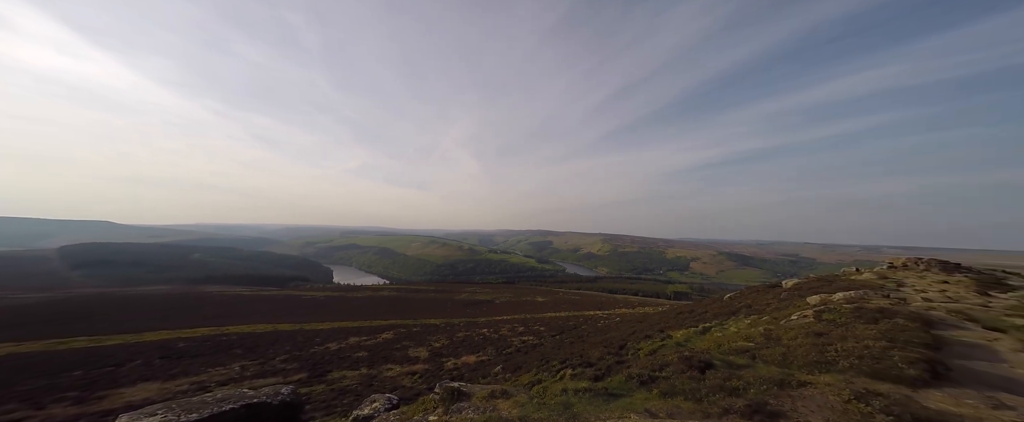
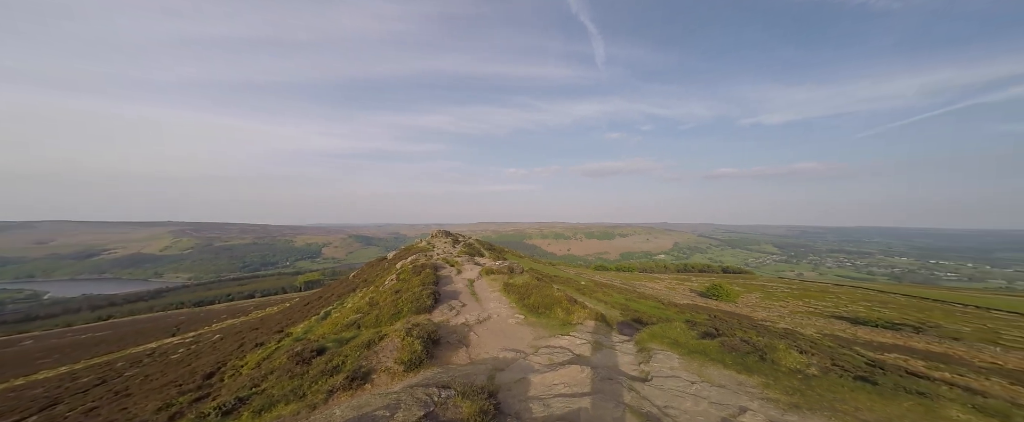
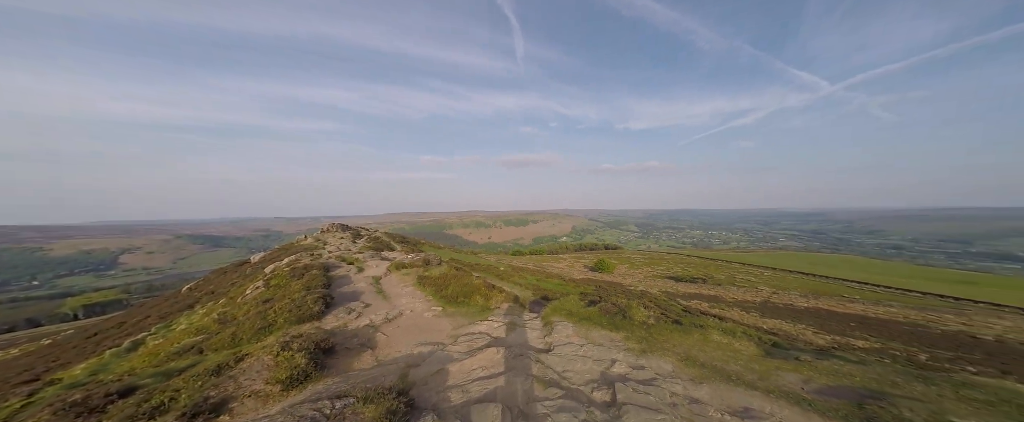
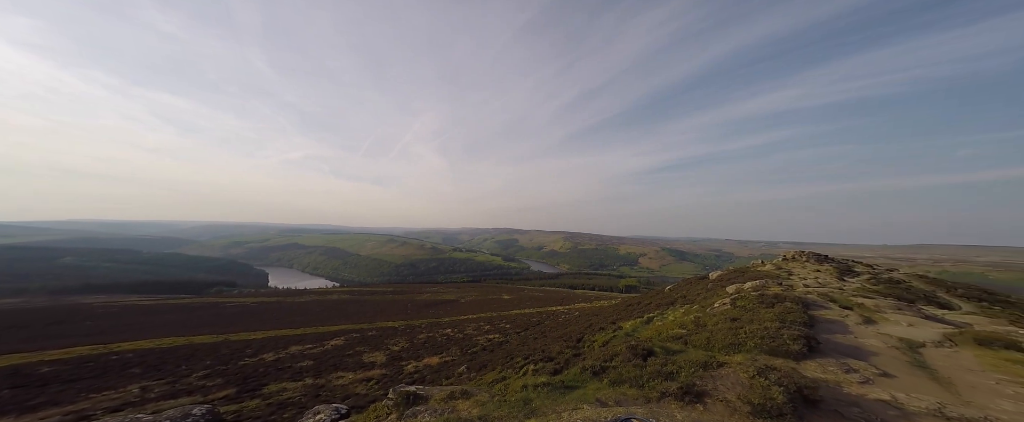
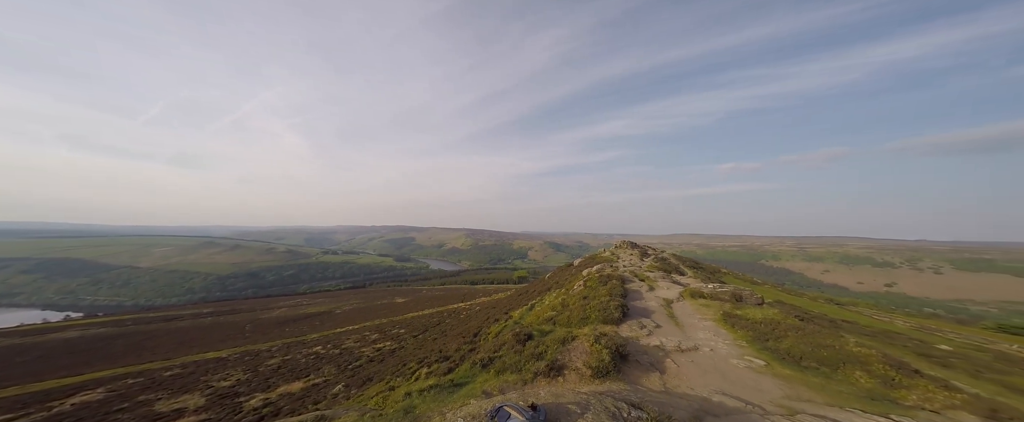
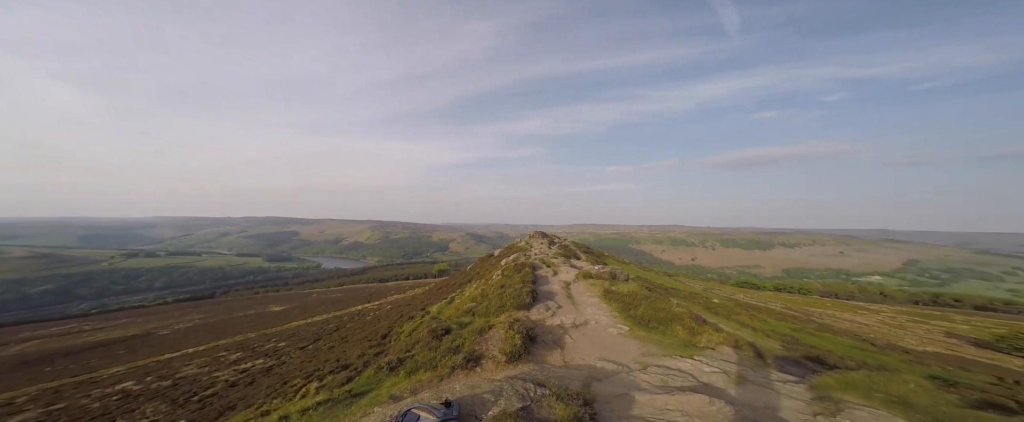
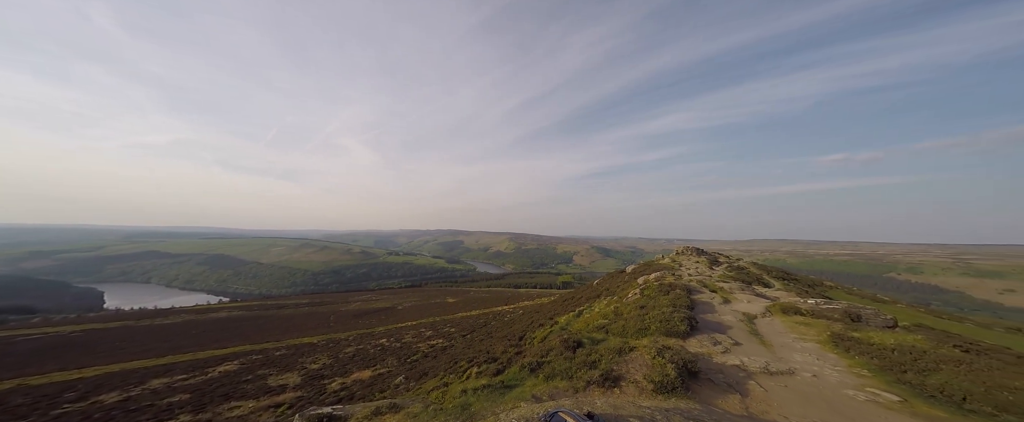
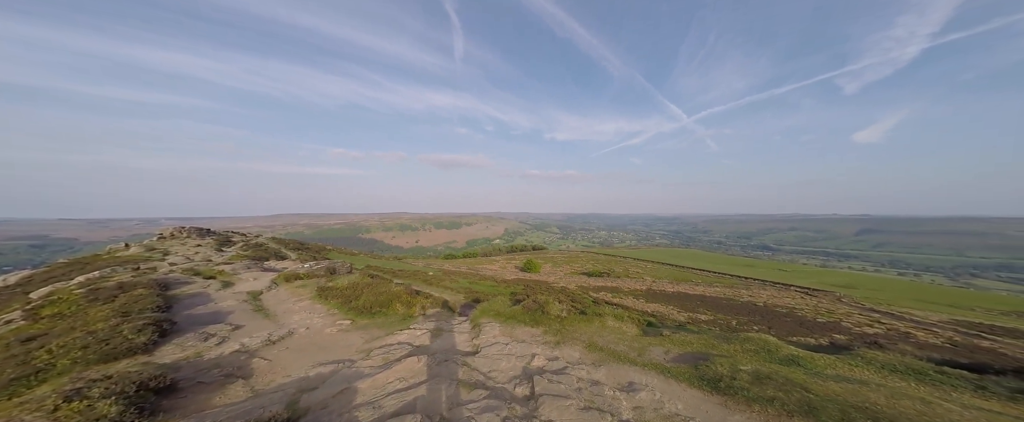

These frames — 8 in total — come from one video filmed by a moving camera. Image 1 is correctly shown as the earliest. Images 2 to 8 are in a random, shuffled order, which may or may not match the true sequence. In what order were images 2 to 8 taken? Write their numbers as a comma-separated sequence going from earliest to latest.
4, 7, 5, 6, 2, 3, 8
